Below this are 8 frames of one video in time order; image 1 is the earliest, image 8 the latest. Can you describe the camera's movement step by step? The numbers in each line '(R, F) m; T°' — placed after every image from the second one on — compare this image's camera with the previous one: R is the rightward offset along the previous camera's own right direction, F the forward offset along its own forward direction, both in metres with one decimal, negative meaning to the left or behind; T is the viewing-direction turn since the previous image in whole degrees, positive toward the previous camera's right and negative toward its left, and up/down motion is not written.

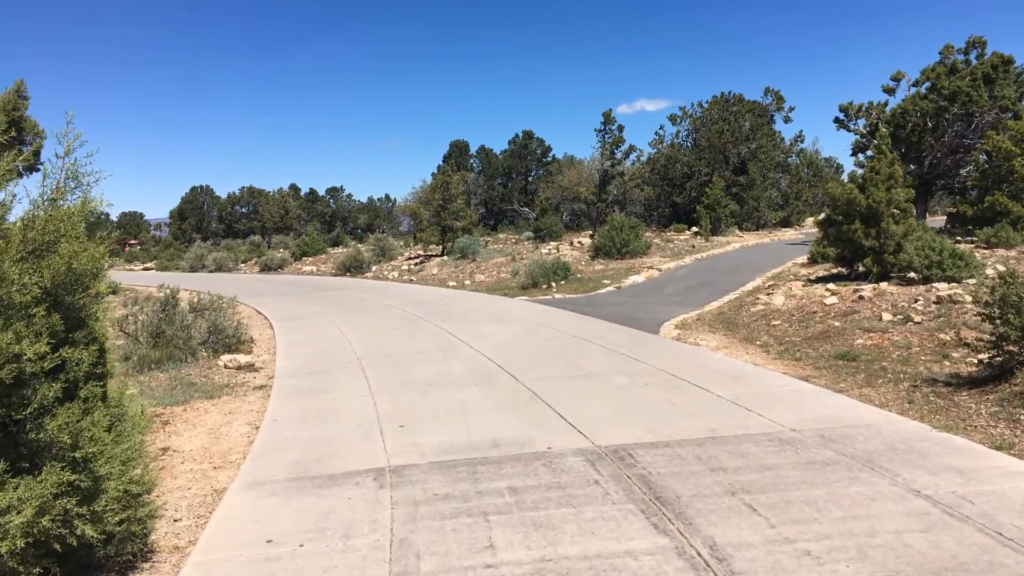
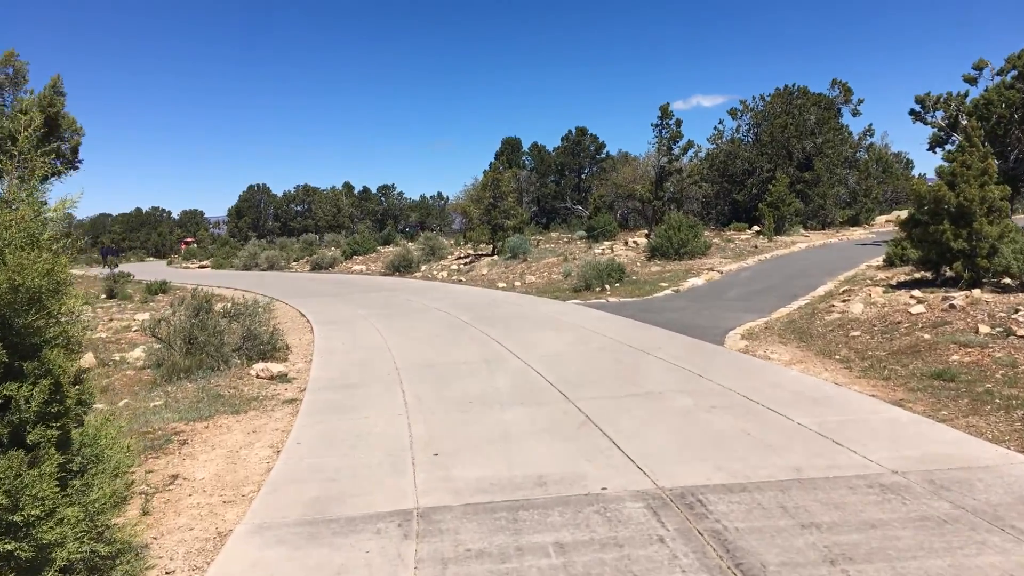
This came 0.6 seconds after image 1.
(0.0, +0.7) m; -4°
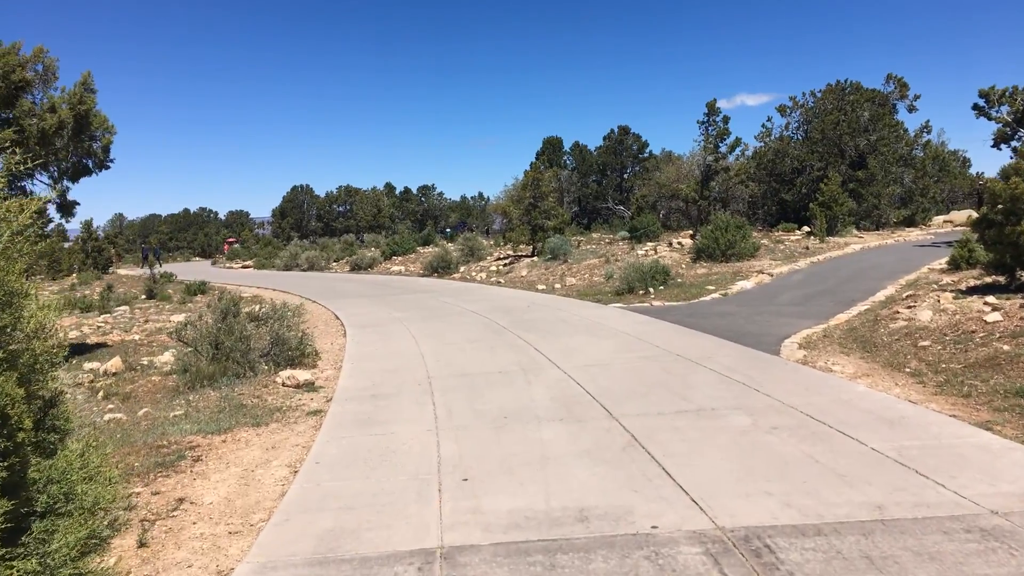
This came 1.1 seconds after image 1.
(0.0, +0.5) m; -3°
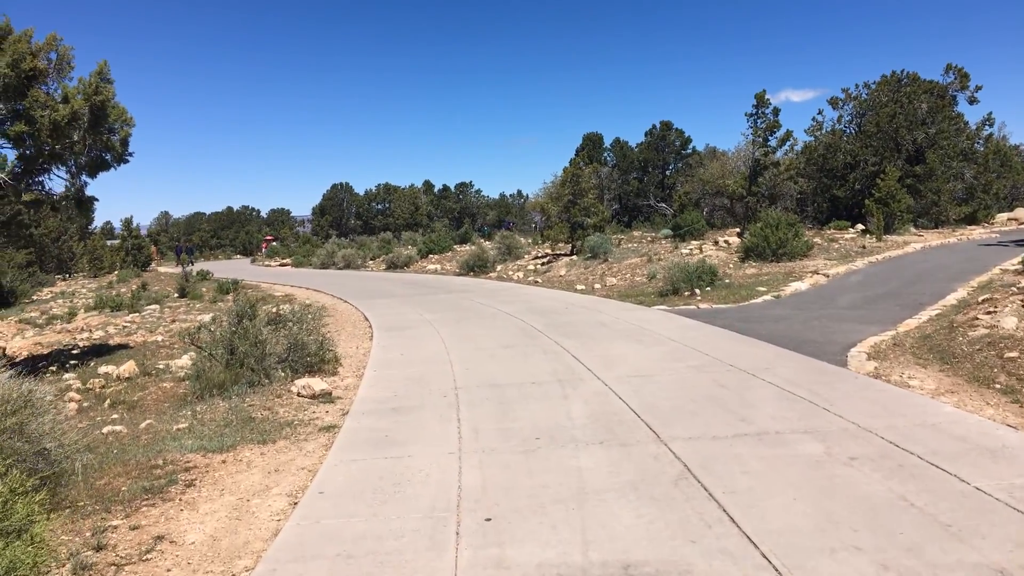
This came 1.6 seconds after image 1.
(0.0, +0.7) m; -3°
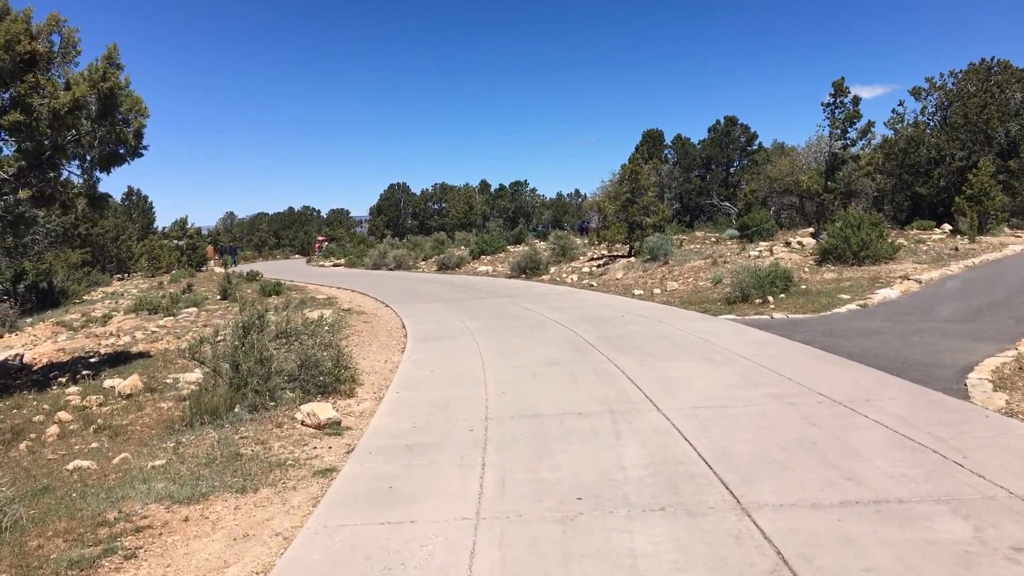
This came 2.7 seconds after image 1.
(+0.1, +1.2) m; -4°
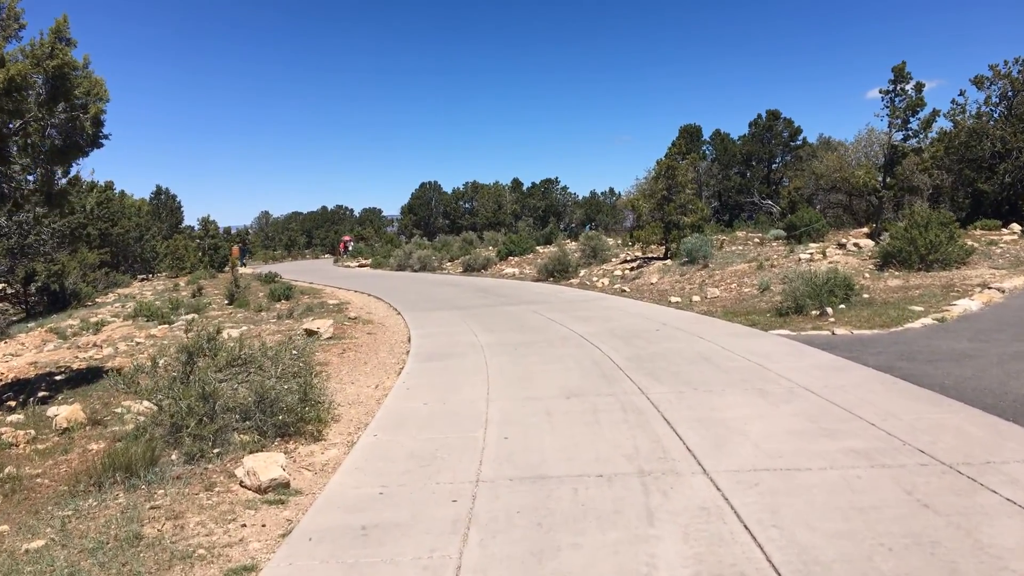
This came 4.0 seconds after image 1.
(+0.2, +1.5) m; -2°
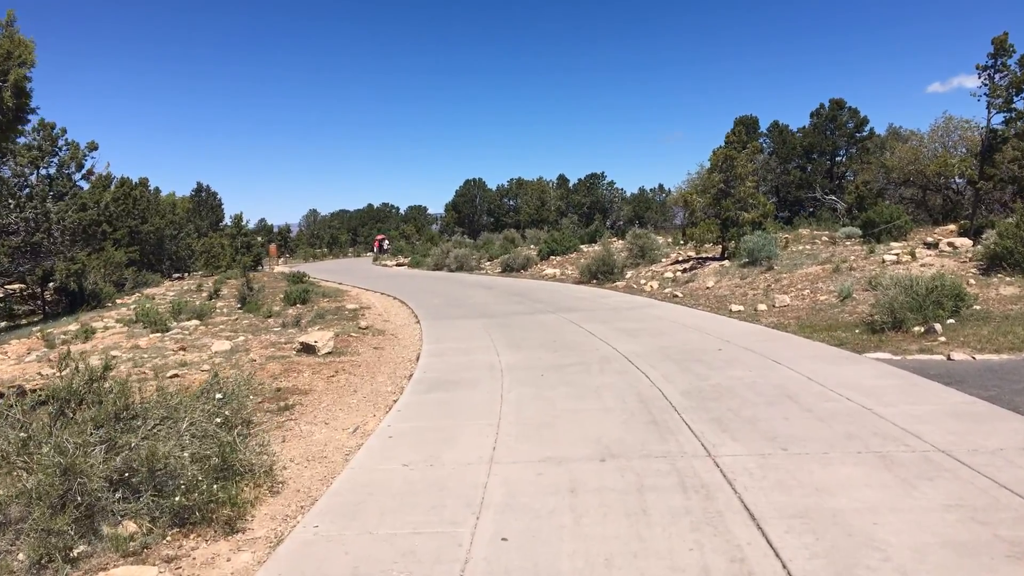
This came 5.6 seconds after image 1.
(+0.2, +1.9) m; -3°
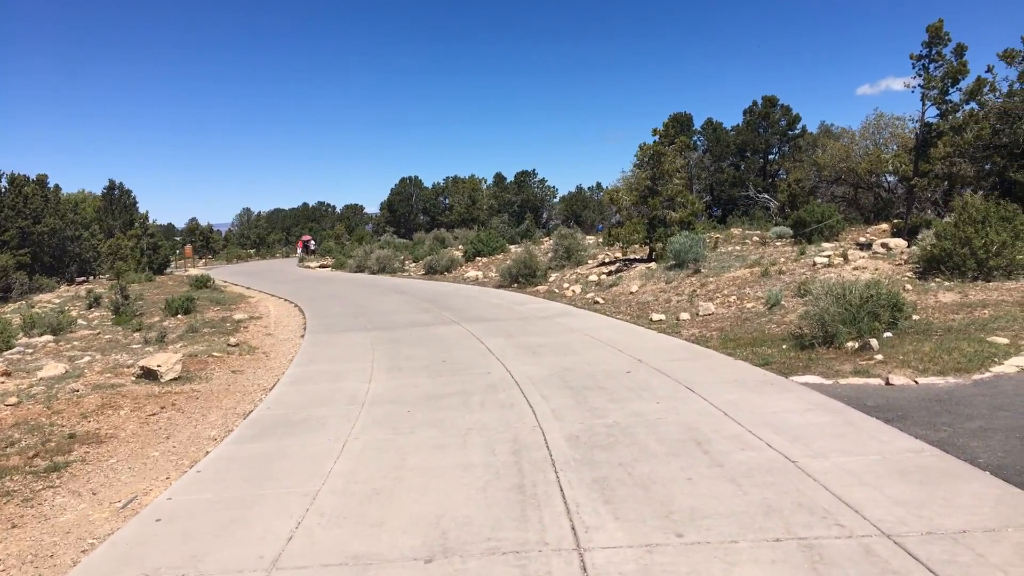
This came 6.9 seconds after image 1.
(+0.7, +1.4) m; +4°
